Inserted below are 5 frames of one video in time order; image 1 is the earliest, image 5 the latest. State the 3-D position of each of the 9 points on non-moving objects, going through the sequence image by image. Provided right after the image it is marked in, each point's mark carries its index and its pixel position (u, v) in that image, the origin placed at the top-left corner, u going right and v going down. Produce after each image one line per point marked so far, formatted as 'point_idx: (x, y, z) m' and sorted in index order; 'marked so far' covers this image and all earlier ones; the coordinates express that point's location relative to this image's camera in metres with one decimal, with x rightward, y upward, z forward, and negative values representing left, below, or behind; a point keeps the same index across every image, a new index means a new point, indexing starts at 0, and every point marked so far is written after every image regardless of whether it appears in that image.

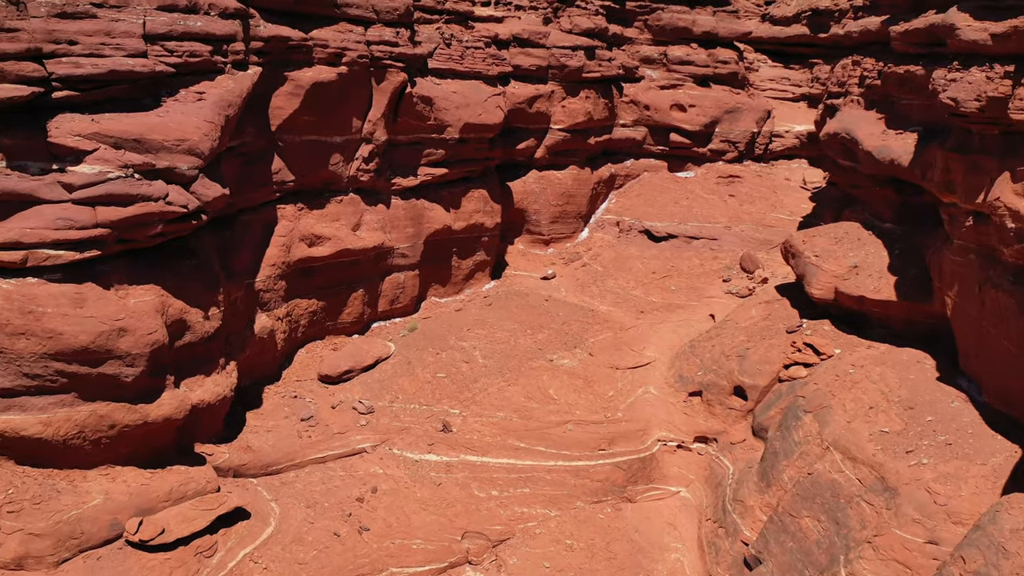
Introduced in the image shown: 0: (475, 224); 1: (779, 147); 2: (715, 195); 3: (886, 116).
0: (-0.6, +1.1, +12.5) m
1: (+5.6, +3.0, +15.8) m
2: (+4.0, +1.9, +14.8) m
3: (+5.3, +2.5, +10.5) m
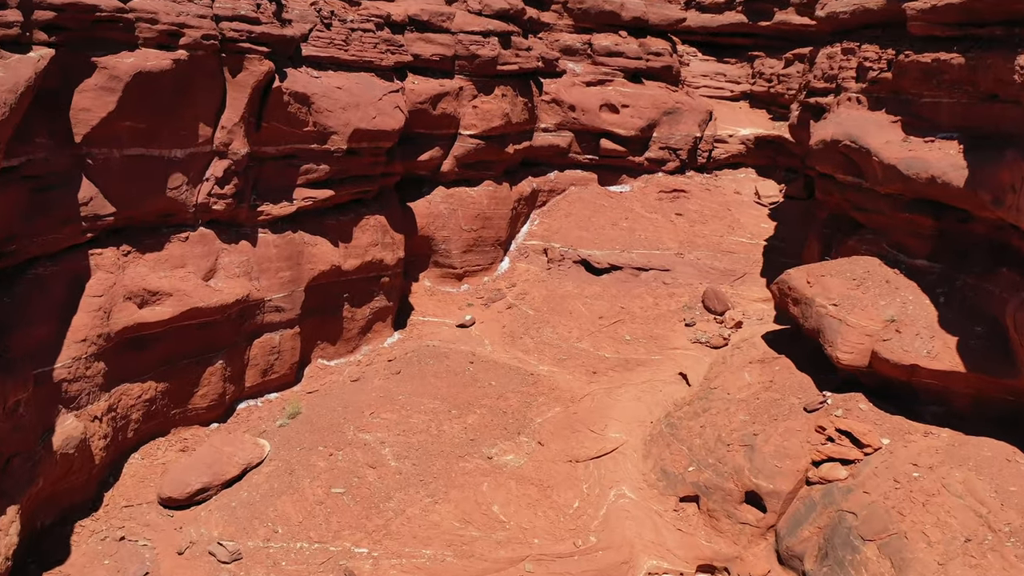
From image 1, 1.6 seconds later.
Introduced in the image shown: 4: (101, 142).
0: (-1.8, +0.3, +9.3) m
1: (+3.8, +2.5, +13.6) m
2: (+2.5, +1.2, +12.3) m
3: (+4.4, +1.9, +8.3) m
4: (-3.8, +1.3, +6.8) m
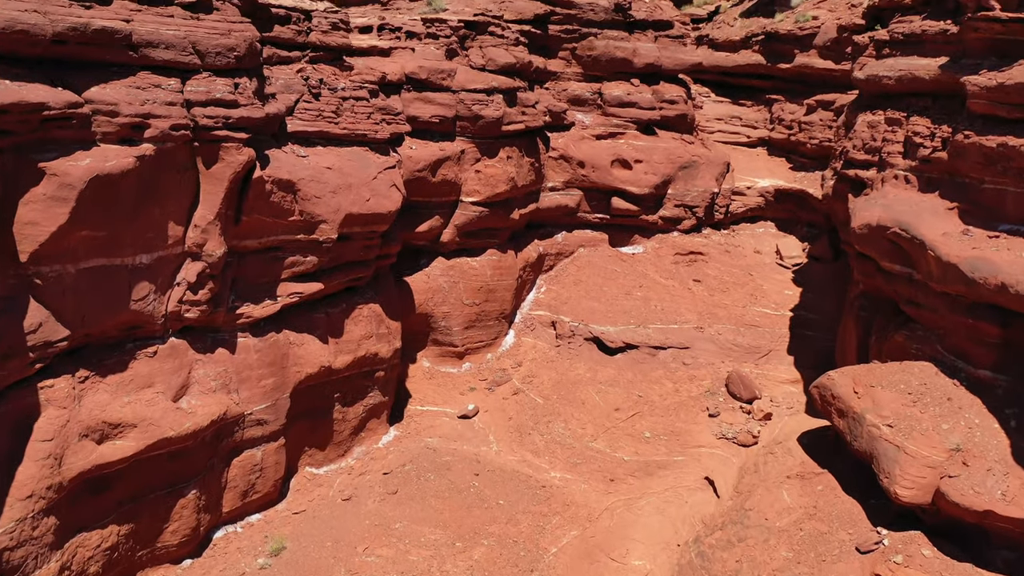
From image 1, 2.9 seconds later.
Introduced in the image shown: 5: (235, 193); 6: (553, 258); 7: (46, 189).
0: (-1.7, -0.8, +8.4) m
1: (+3.9, +1.4, +12.7) m
2: (+2.5, +0.1, +11.5) m
3: (+4.5, +0.8, +7.4) m
4: (-3.7, +0.2, +5.9) m
5: (-2.6, +0.9, +7.1) m
6: (+0.6, +0.5, +11.5) m
7: (-3.6, +0.8, +5.7) m
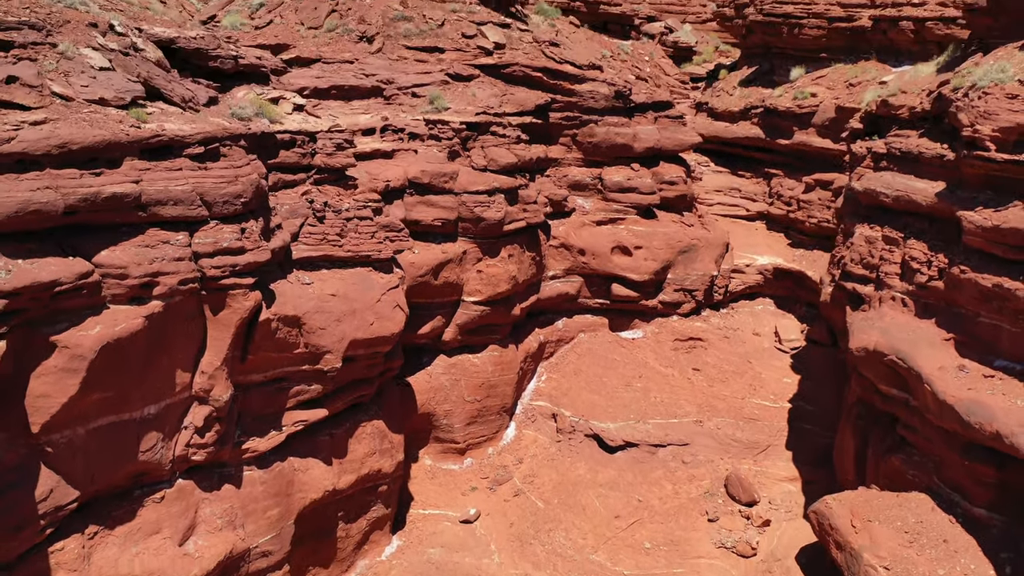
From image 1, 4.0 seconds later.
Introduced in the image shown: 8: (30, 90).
0: (-1.6, -2.1, +8.5) m
1: (+3.9, 0.0, +12.8) m
2: (+2.5, -1.2, +11.6) m
3: (+4.5, -0.6, +7.5) m
4: (-3.6, -1.1, +6.0) m
5: (-2.6, -0.4, +7.2) m
6: (+0.6, -0.9, +11.6) m
7: (-3.6, -0.6, +5.8) m
8: (-4.1, +1.7, +6.3) m
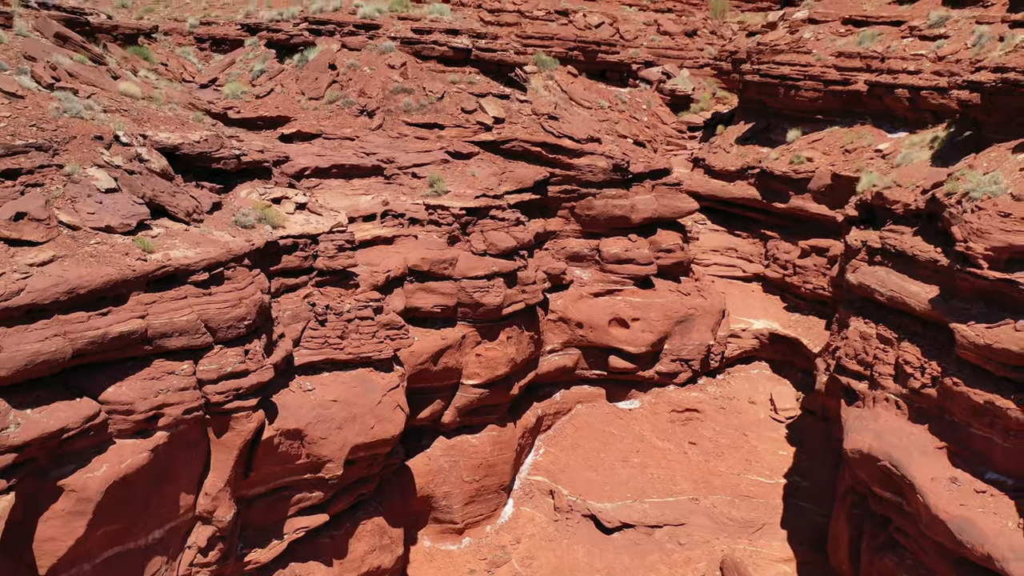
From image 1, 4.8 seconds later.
0: (-1.7, -3.2, +8.6) m
1: (+3.9, -1.1, +12.9) m
2: (+2.5, -2.4, +11.7) m
3: (+4.5, -1.7, +7.7) m
4: (-3.6, -2.3, +6.1) m
5: (-2.6, -1.6, +7.3) m
6: (+0.6, -2.0, +11.8) m
7: (-3.6, -1.7, +5.9) m
8: (-4.1, +0.6, +6.5) m
